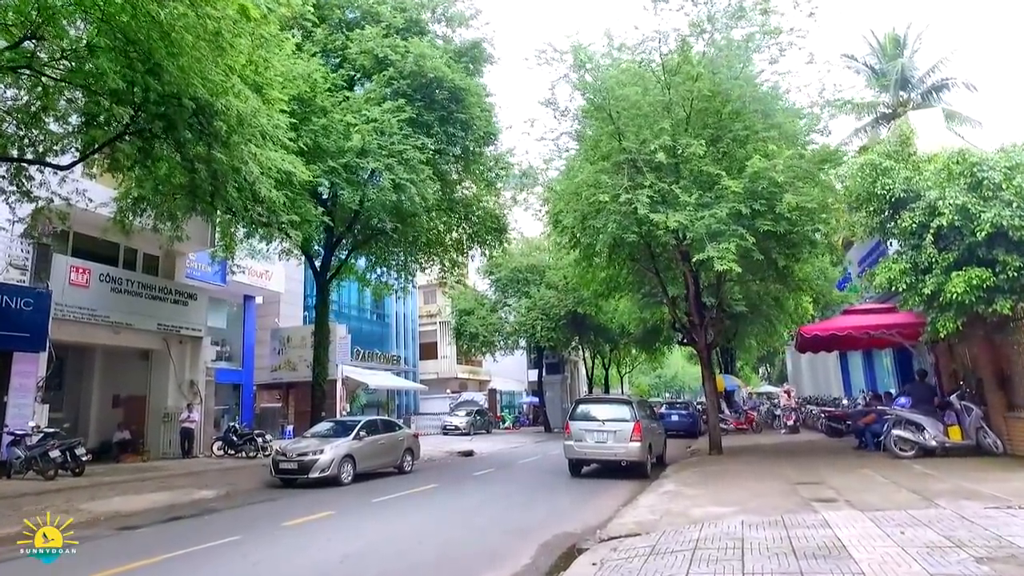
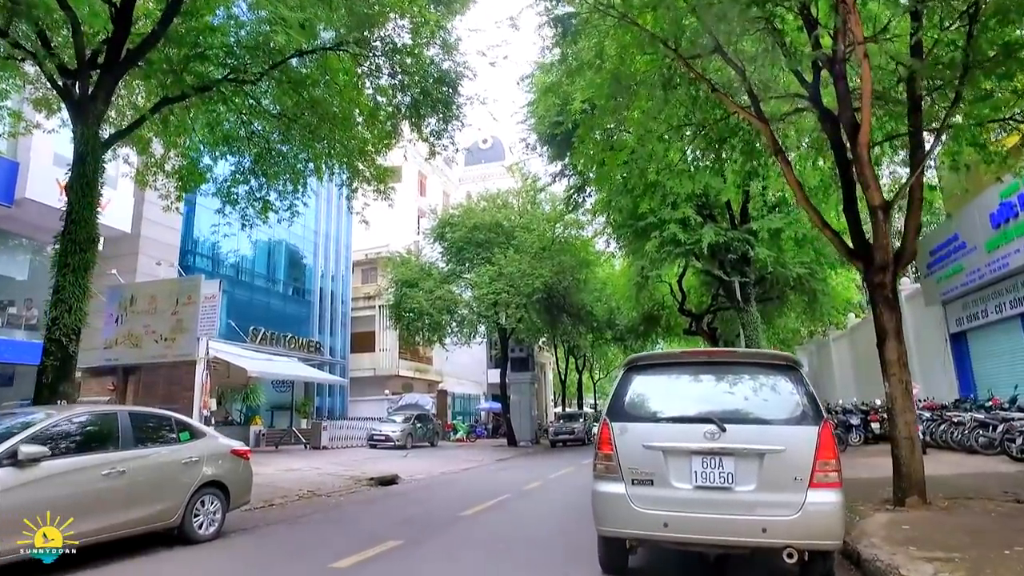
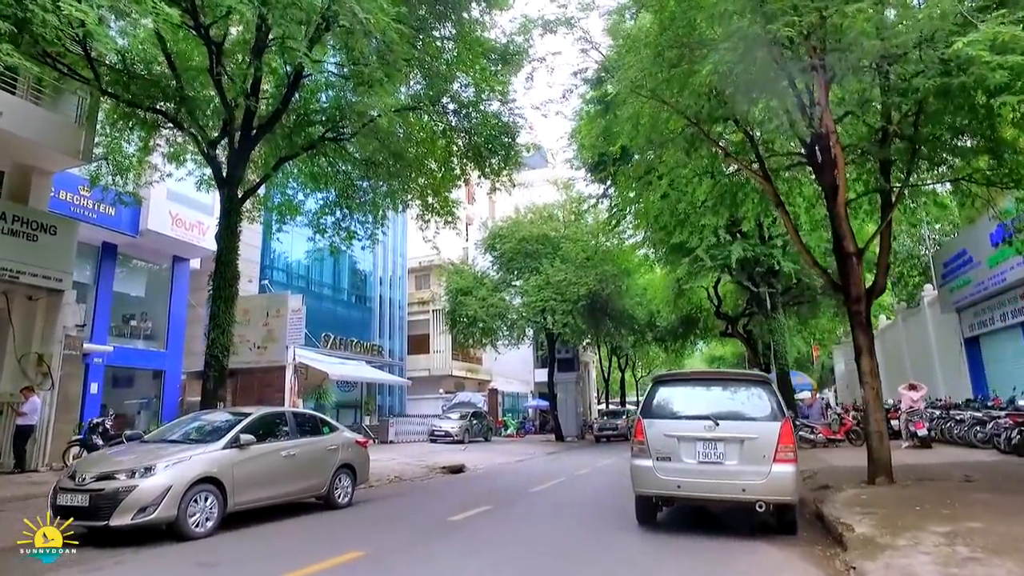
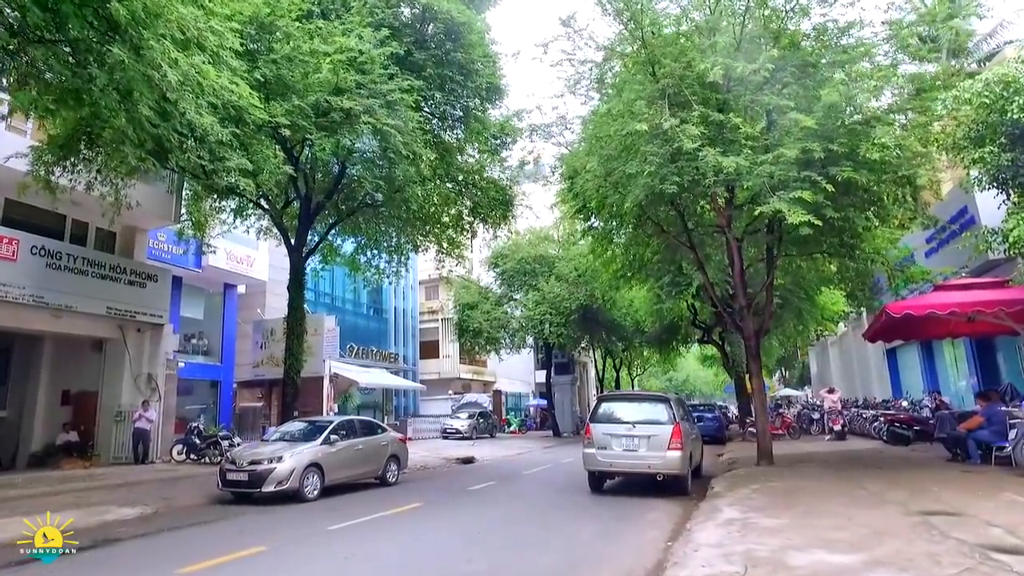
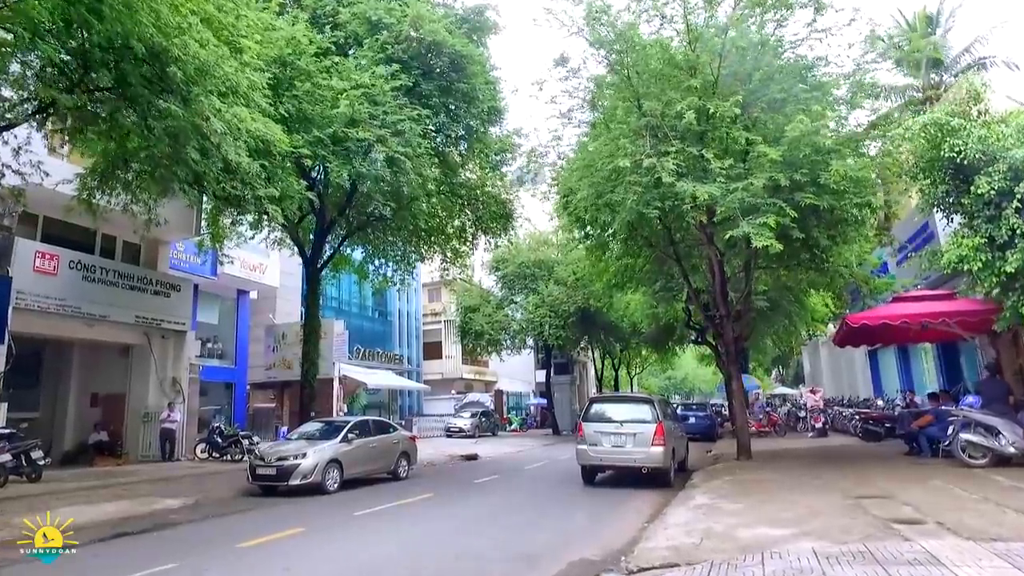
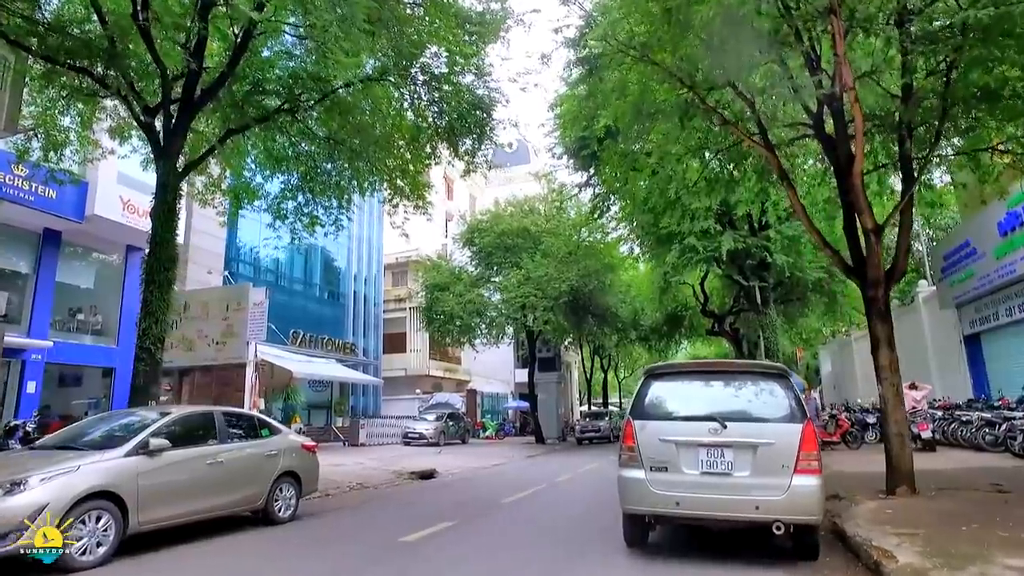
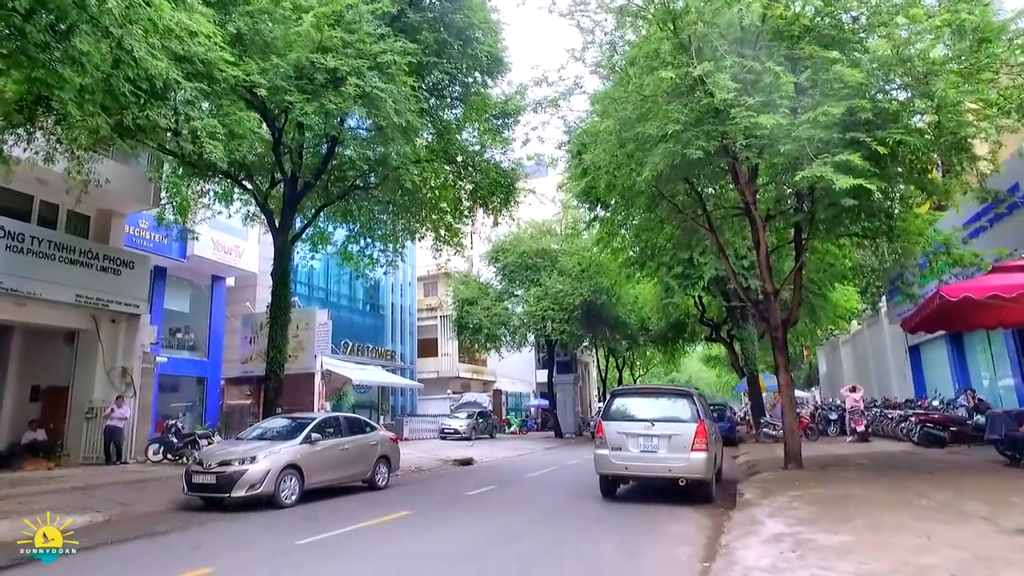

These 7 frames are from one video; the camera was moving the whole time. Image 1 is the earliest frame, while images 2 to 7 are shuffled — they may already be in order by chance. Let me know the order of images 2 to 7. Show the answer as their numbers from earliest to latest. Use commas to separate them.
5, 4, 7, 3, 6, 2
